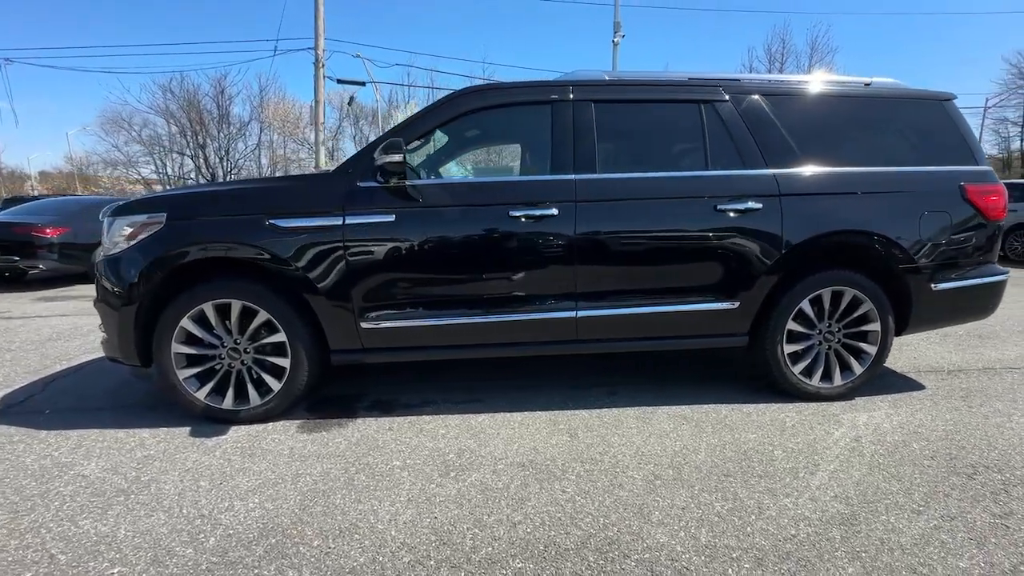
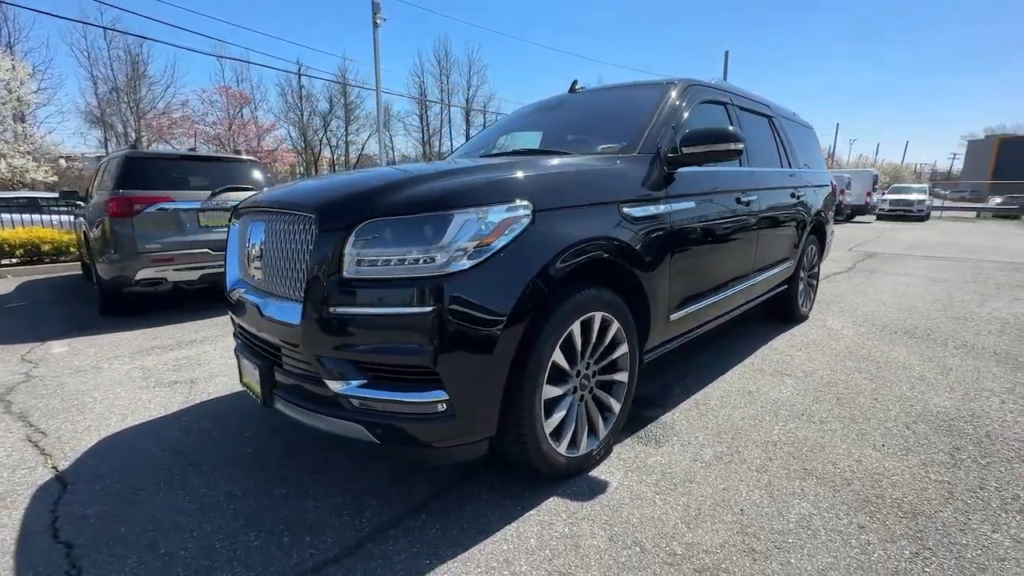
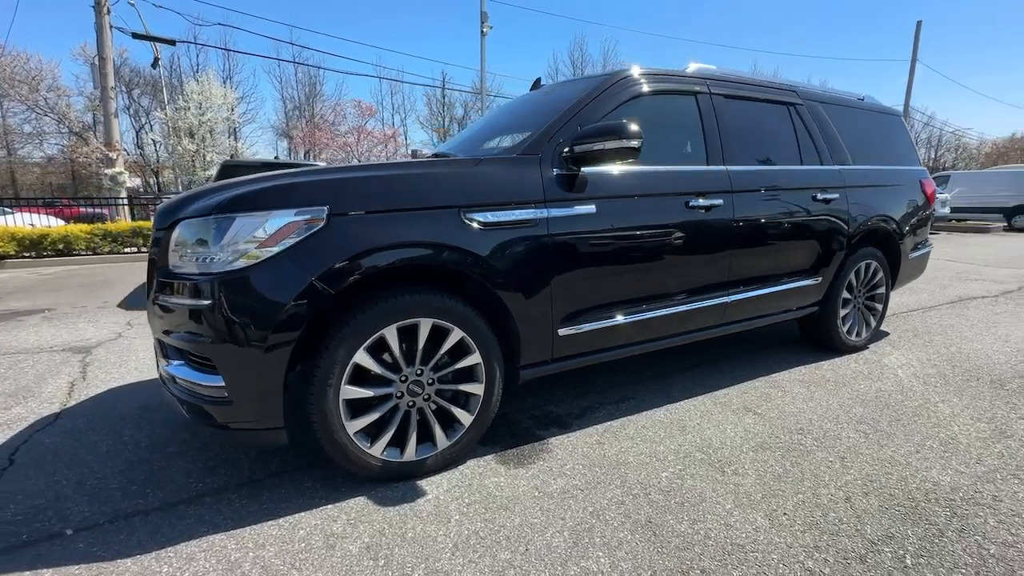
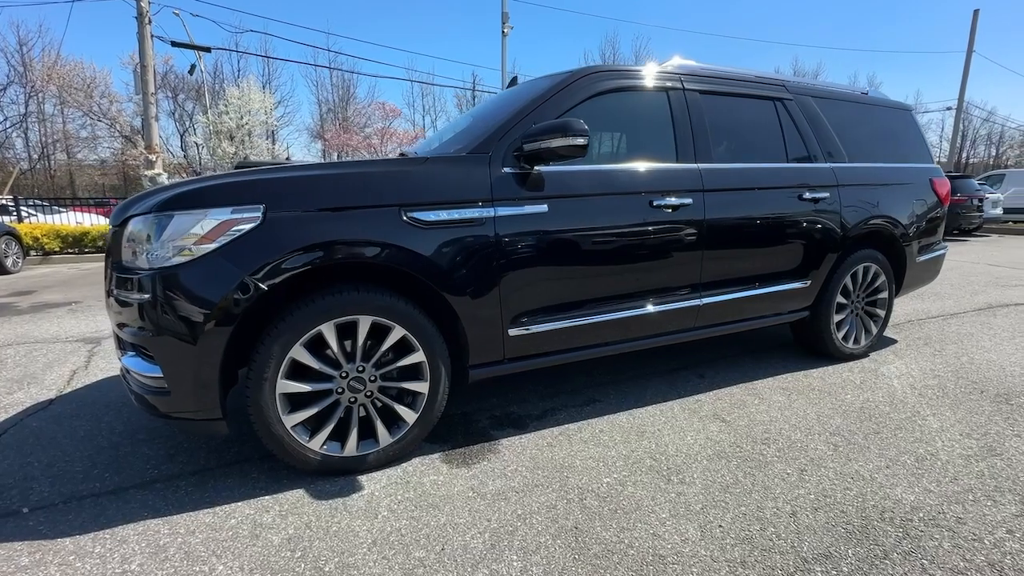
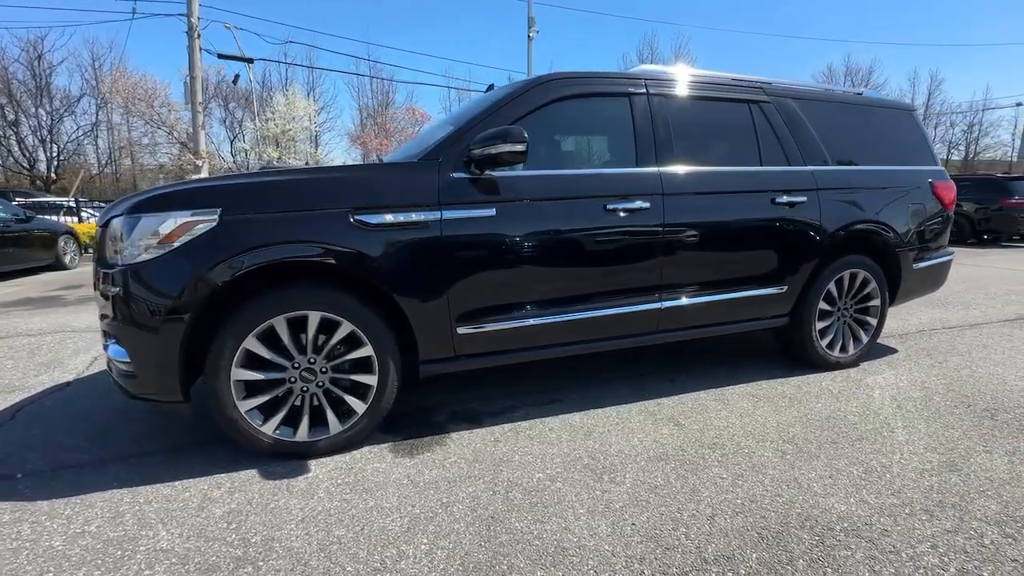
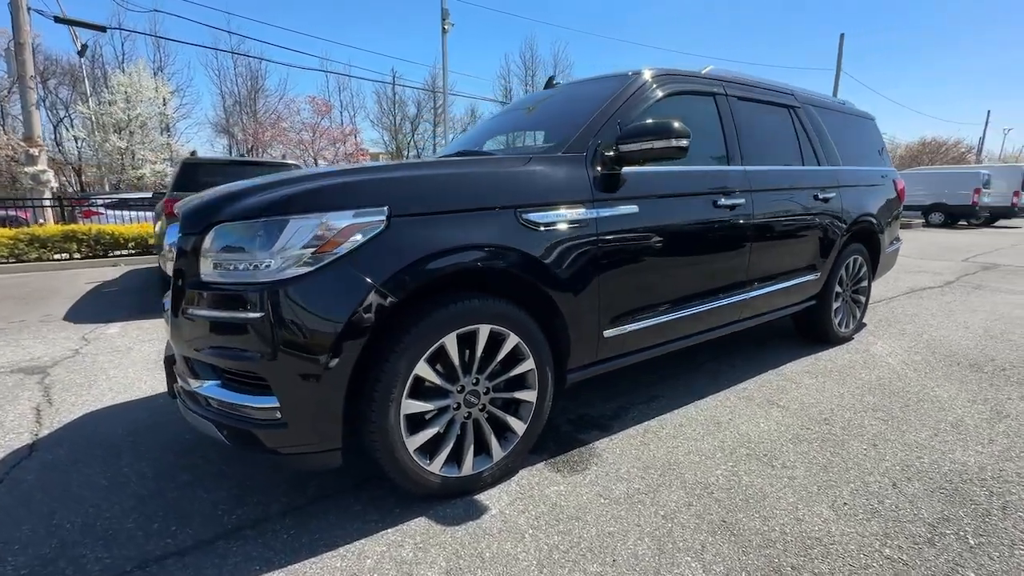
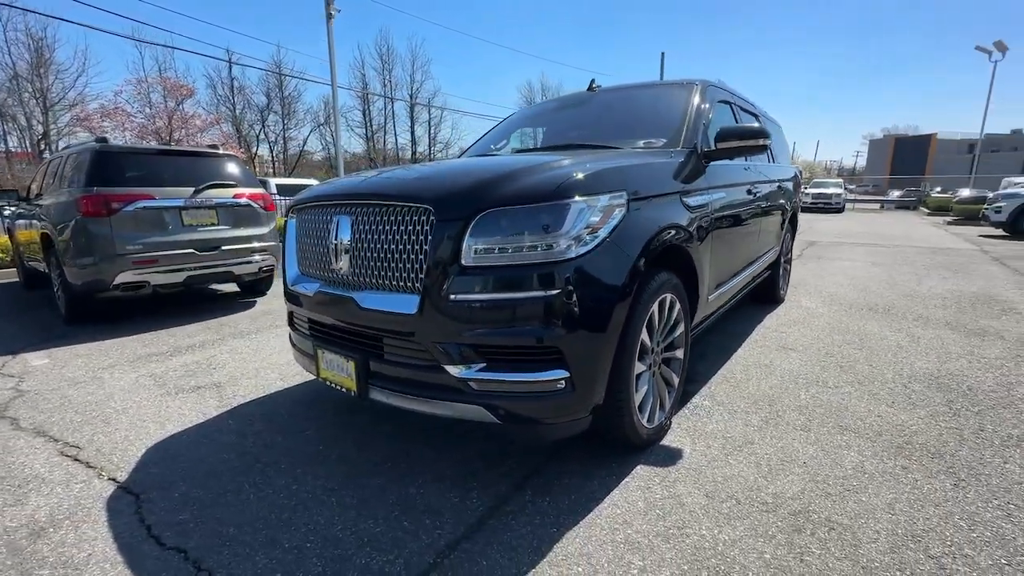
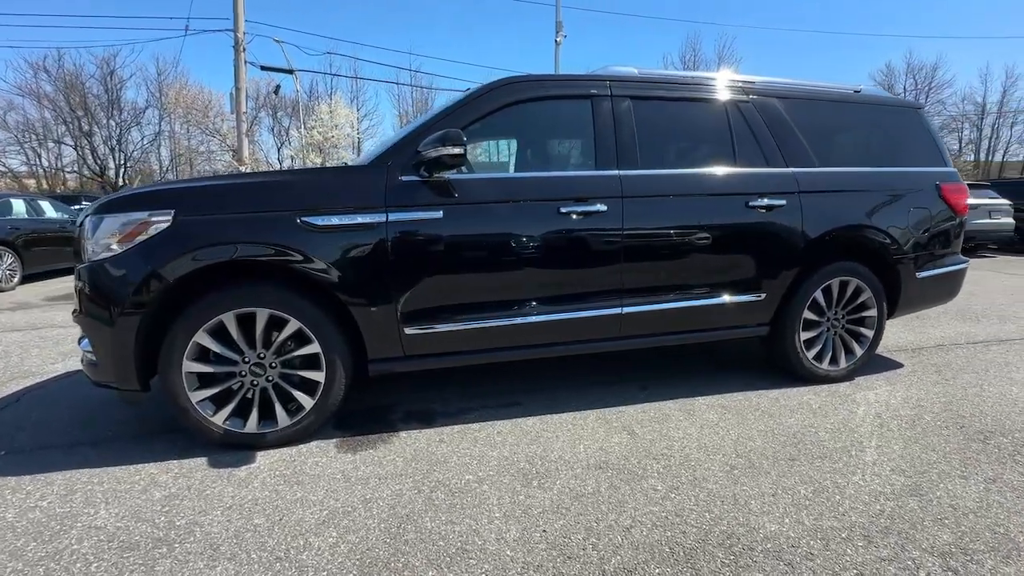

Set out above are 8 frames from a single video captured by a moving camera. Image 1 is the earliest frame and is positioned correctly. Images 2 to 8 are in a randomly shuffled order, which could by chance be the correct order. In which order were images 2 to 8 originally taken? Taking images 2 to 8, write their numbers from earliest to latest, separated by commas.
8, 5, 4, 3, 6, 2, 7
